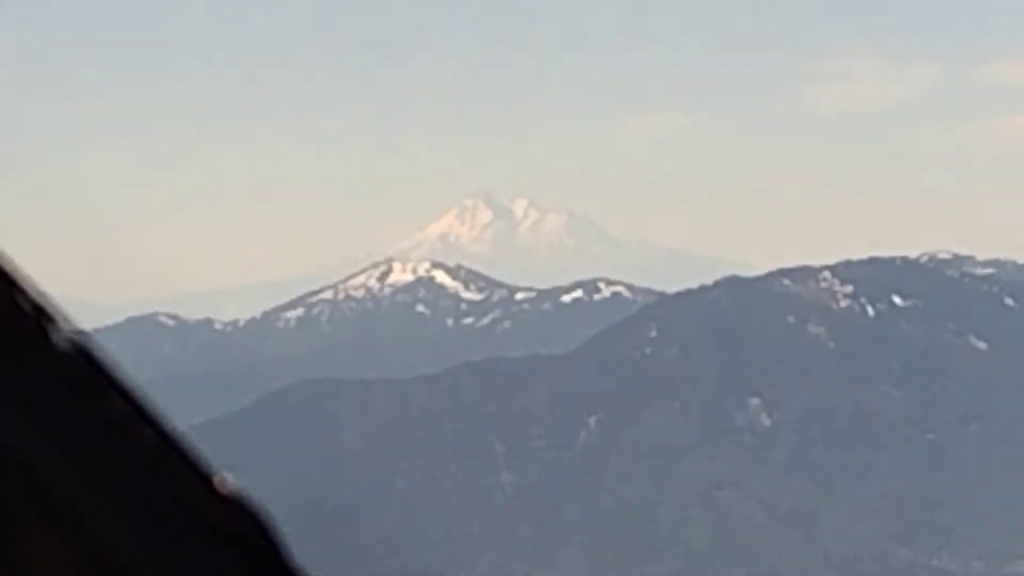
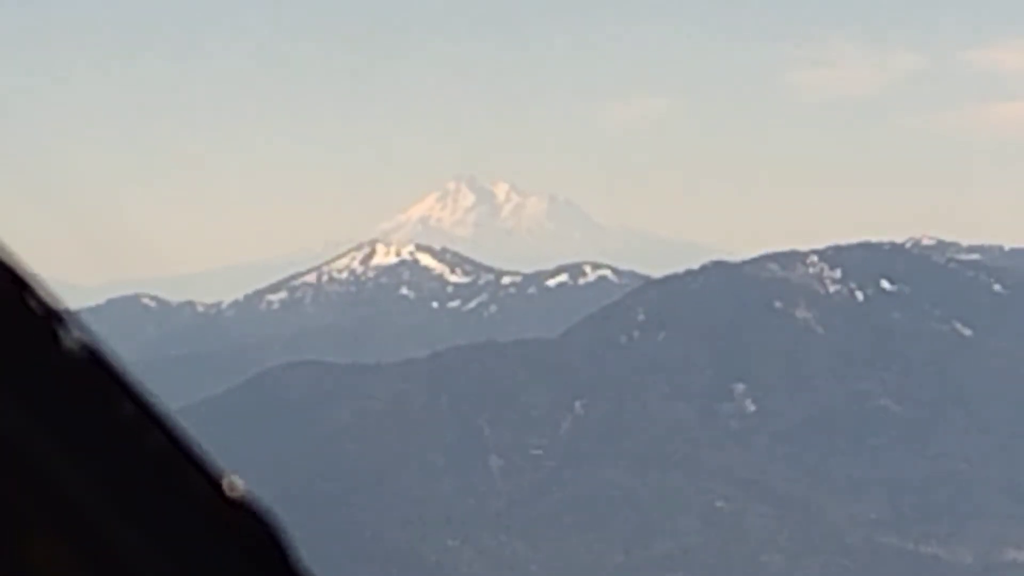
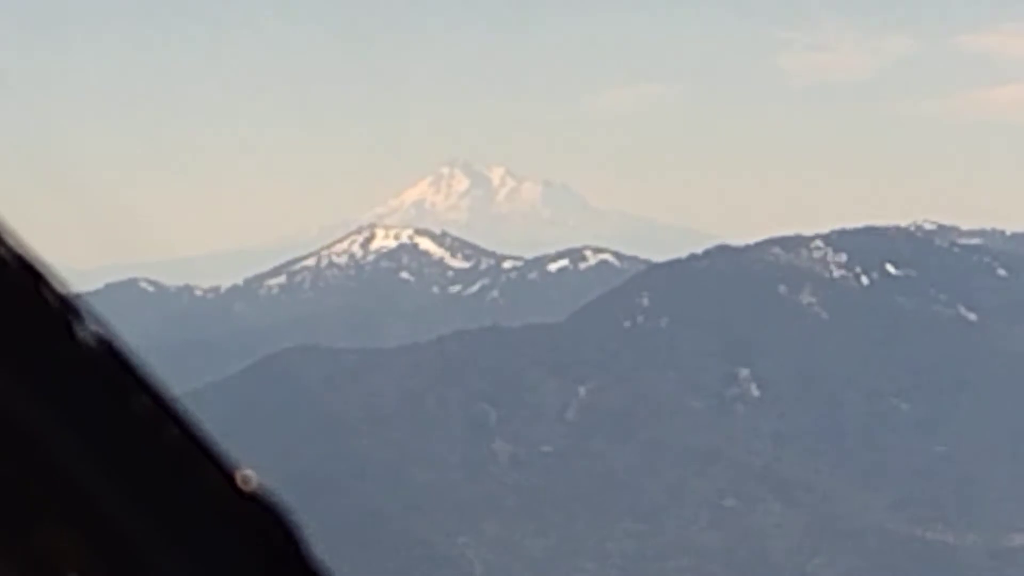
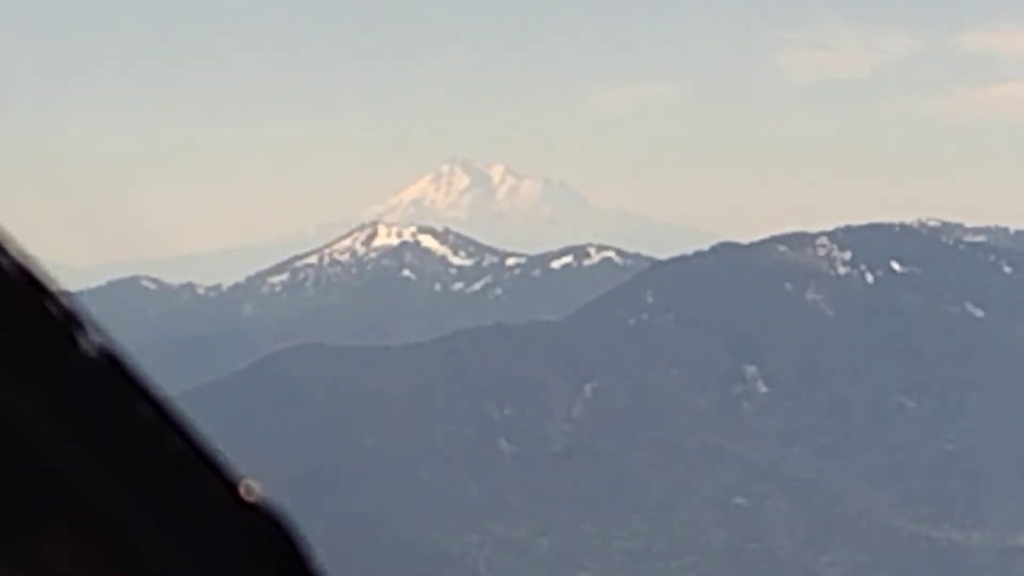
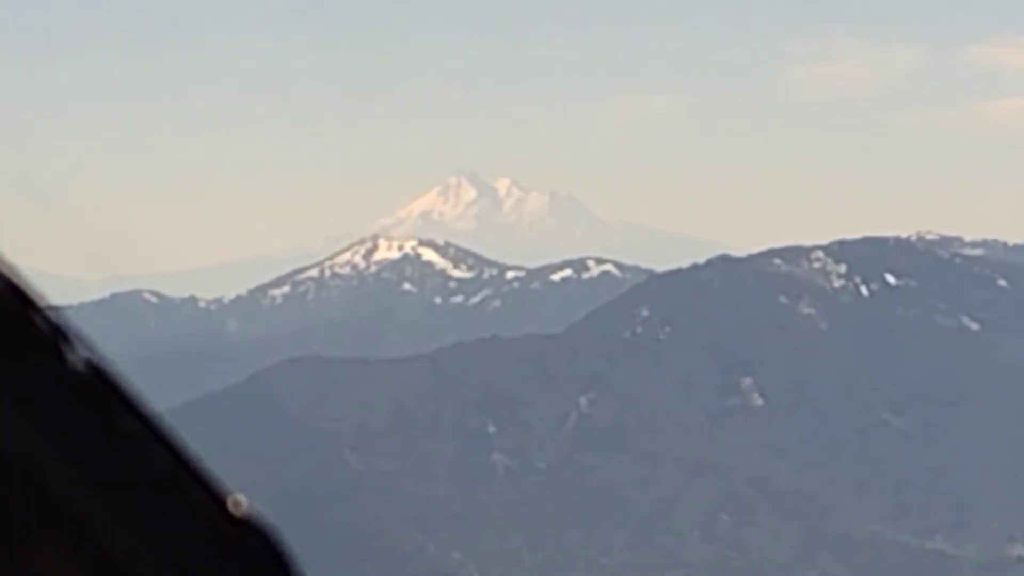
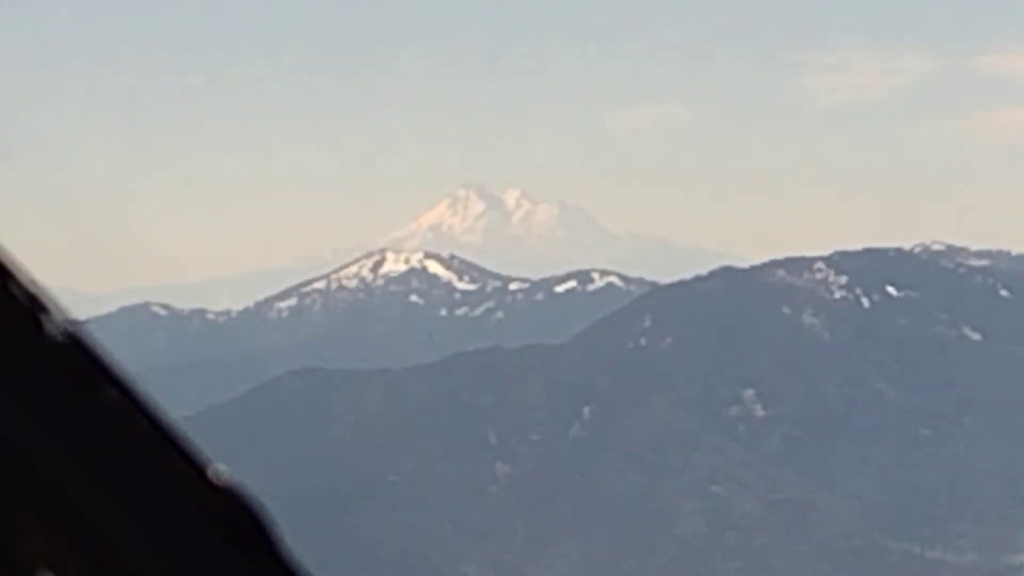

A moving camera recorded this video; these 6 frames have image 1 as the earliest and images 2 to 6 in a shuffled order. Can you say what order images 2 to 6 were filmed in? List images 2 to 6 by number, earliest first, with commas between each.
6, 2, 5, 3, 4
